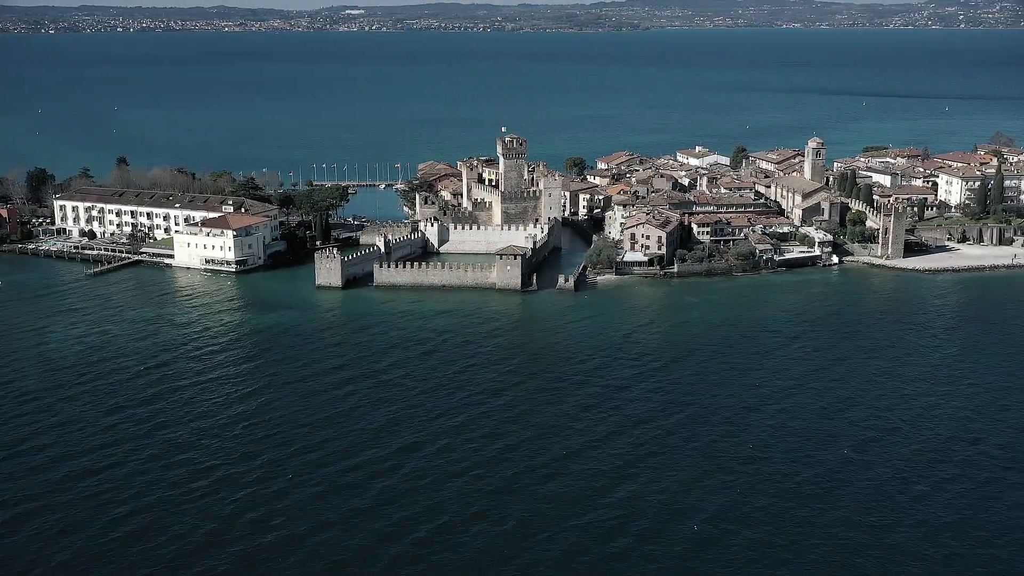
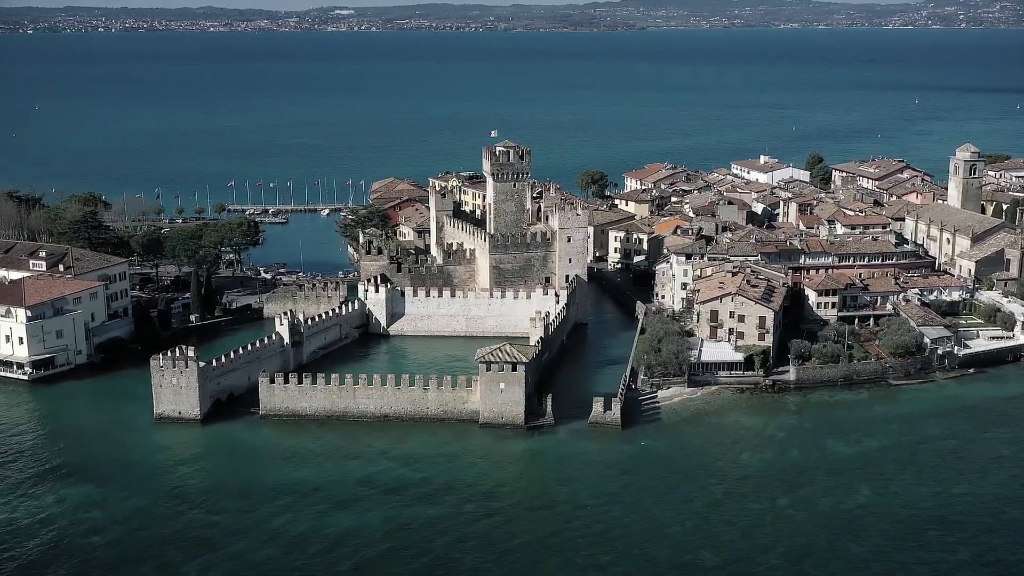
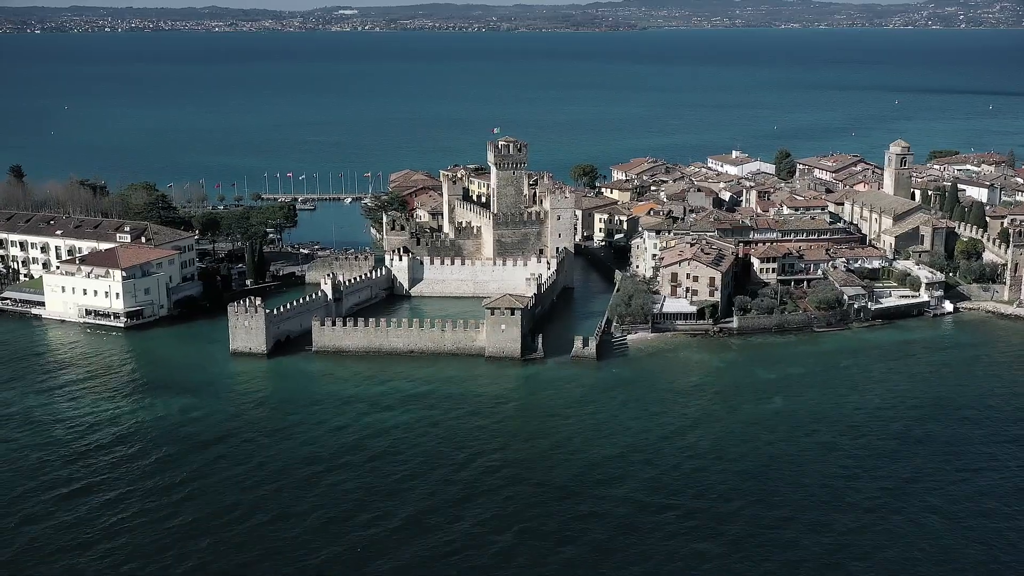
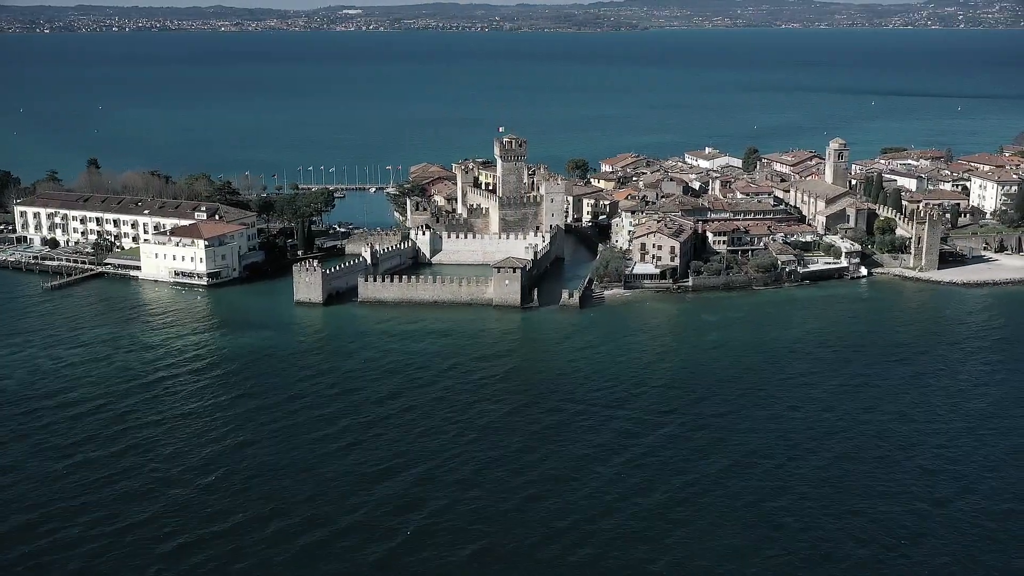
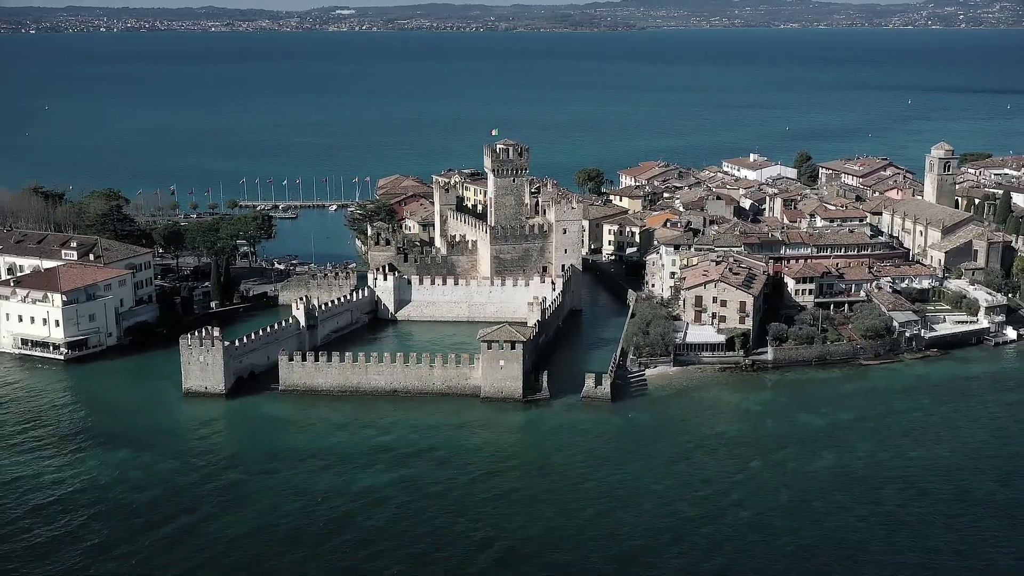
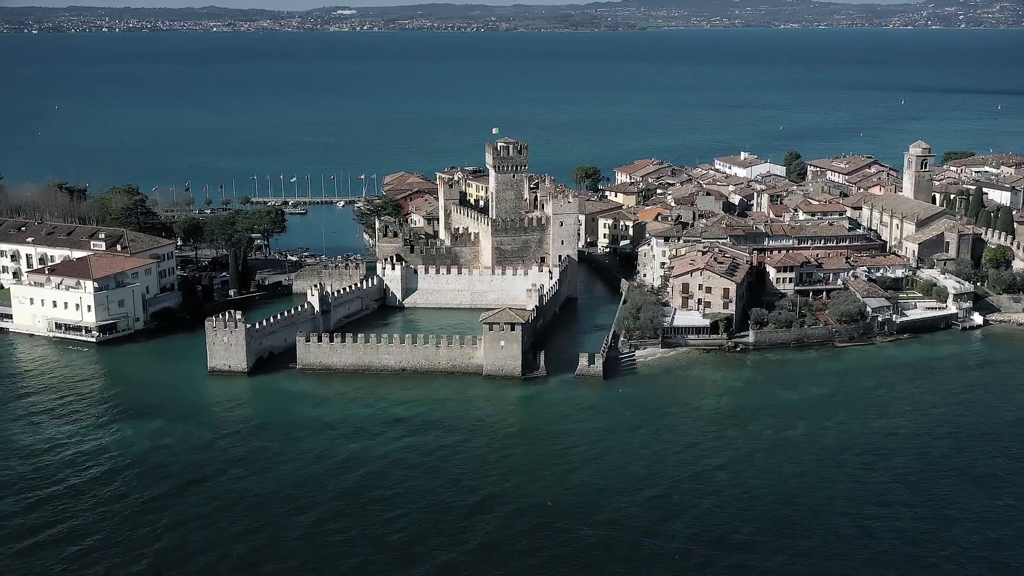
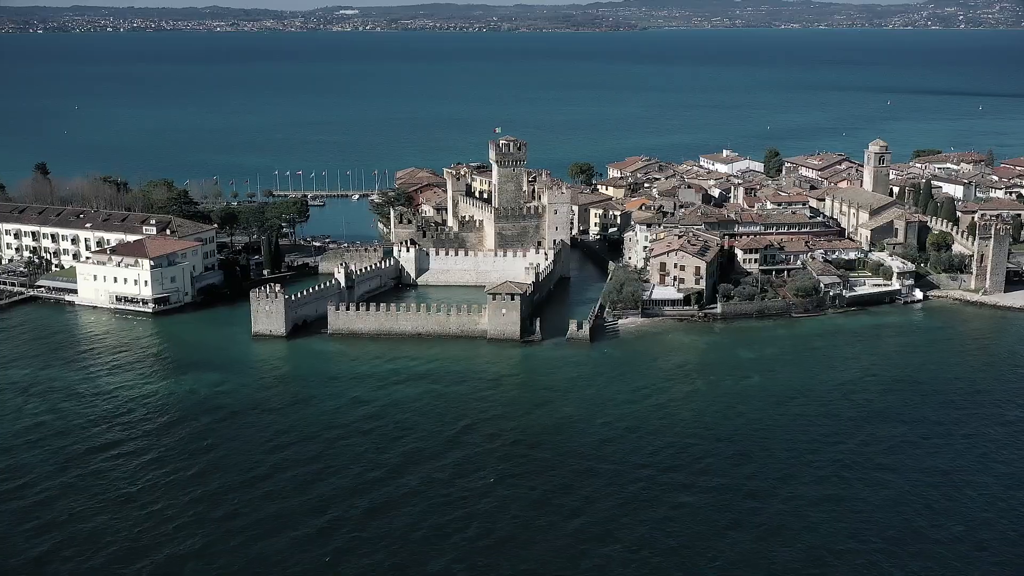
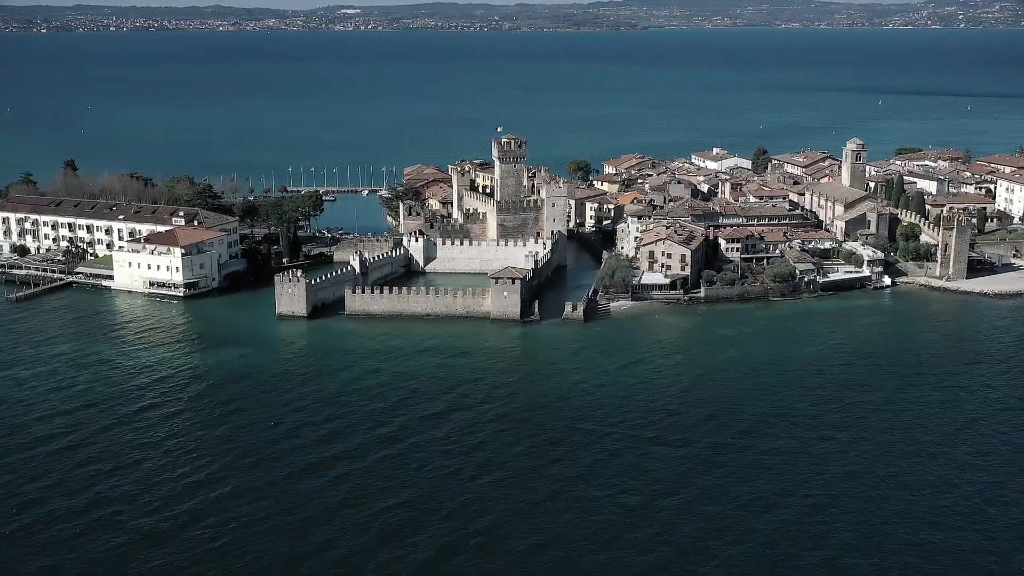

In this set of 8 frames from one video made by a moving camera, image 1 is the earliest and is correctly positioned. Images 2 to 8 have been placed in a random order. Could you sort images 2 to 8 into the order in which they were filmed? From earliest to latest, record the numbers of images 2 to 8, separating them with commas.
4, 8, 7, 3, 6, 5, 2
